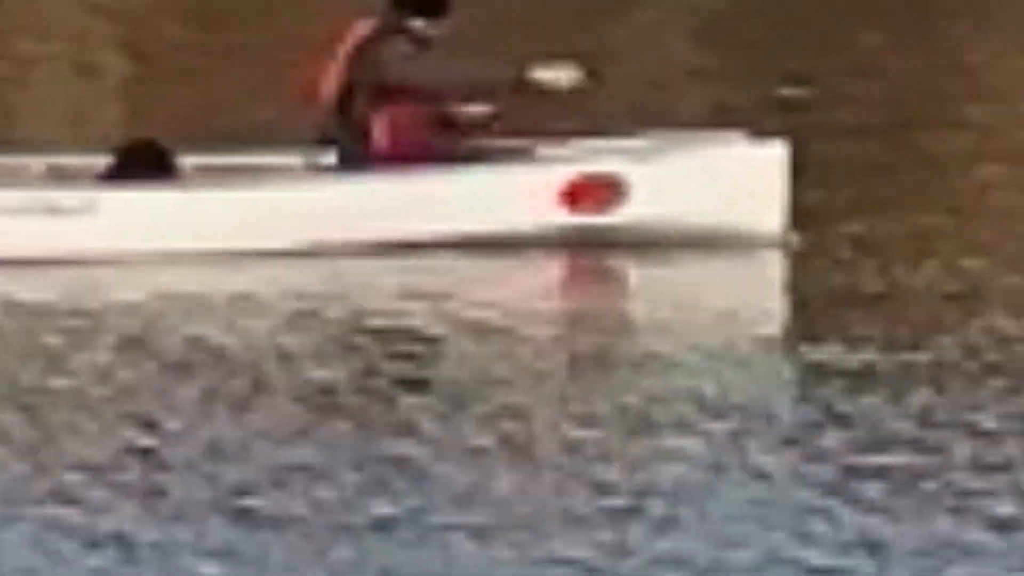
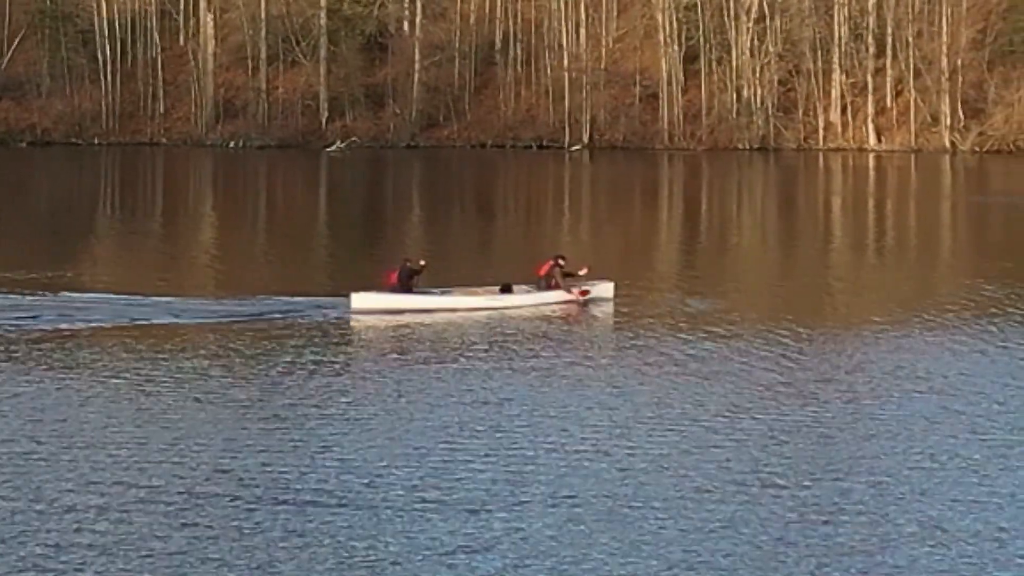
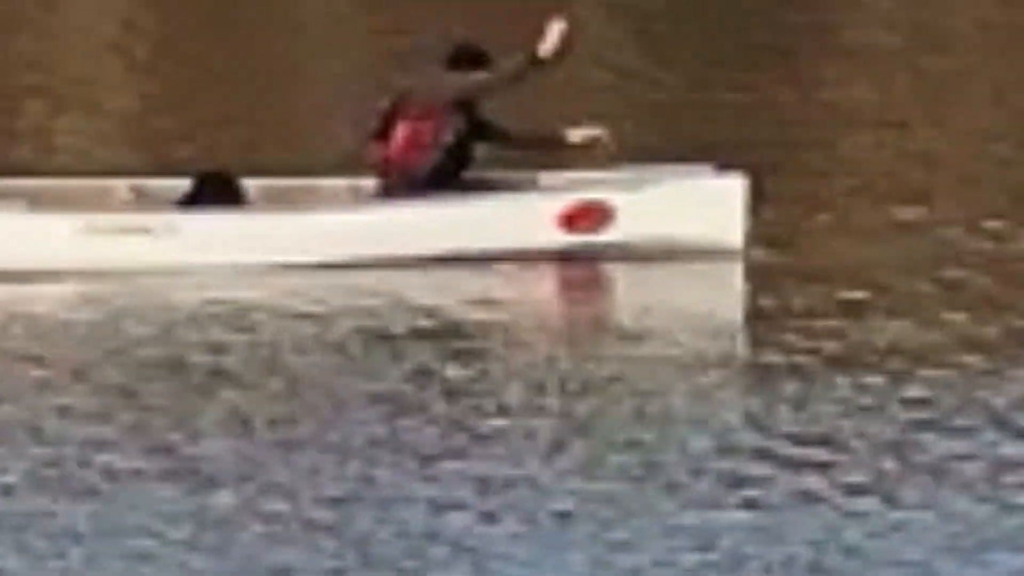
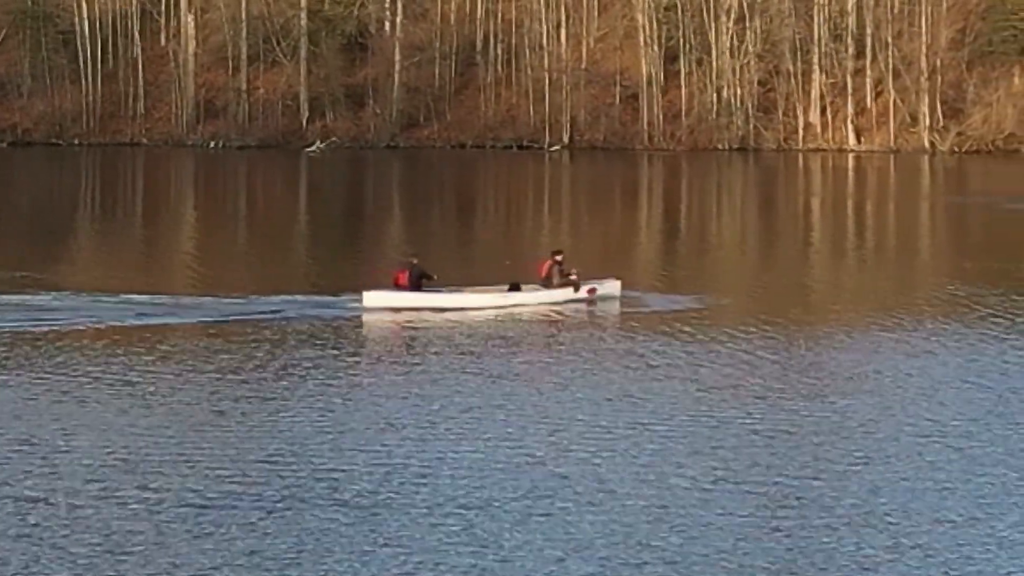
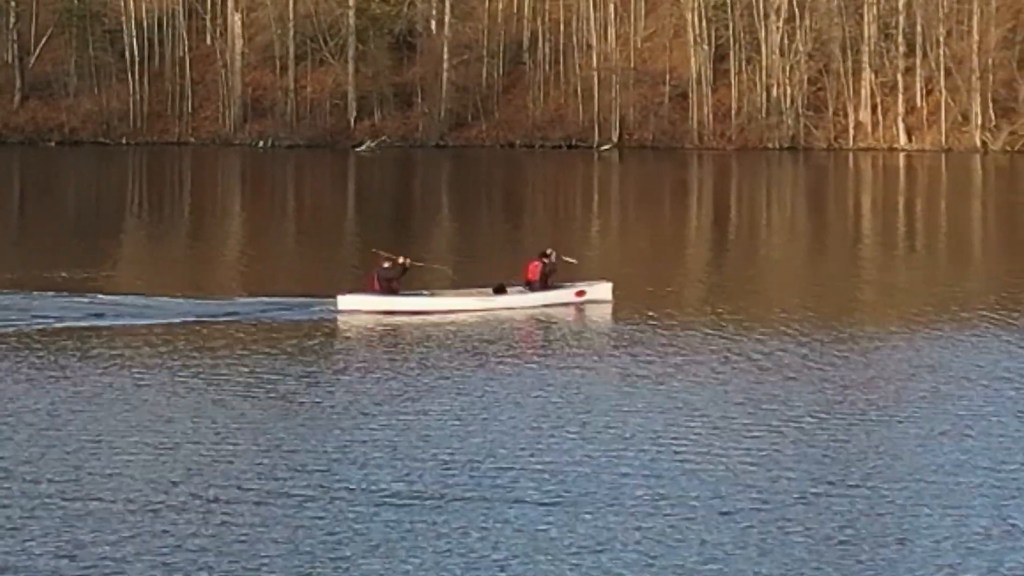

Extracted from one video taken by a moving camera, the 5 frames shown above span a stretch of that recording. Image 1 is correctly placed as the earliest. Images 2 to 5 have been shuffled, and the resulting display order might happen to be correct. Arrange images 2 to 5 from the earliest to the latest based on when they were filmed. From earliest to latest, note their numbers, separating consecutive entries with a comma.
3, 5, 2, 4
